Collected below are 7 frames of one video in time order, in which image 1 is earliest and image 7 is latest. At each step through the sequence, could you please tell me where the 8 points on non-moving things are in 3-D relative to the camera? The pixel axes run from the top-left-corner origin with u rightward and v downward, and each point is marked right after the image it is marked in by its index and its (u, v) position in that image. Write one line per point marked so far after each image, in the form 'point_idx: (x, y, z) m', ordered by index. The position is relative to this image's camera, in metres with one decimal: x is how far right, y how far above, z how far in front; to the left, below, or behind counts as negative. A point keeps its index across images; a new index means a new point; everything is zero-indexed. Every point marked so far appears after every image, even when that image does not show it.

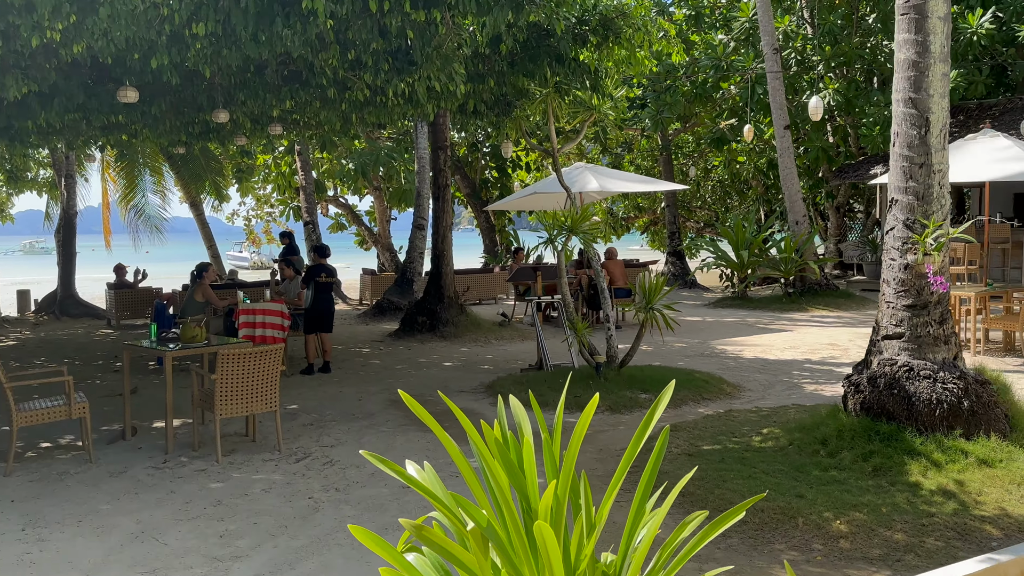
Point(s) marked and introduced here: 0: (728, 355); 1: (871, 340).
0: (+2.5, -0.8, +9.7) m
1: (+2.3, -0.3, +5.4) m
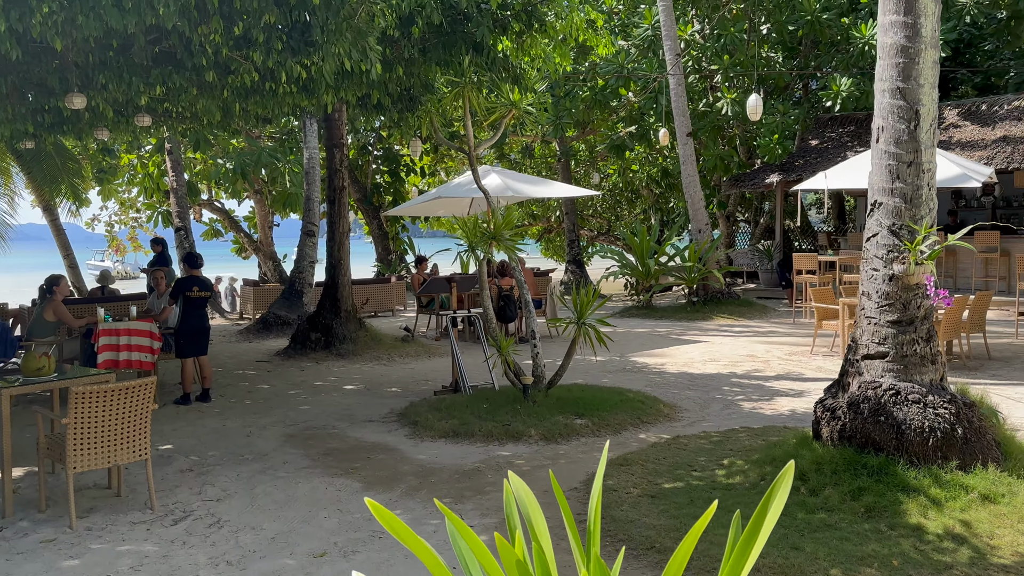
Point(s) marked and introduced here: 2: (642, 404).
0: (+1.5, -0.9, +9.1) m
1: (+1.9, -0.4, +4.8) m
2: (+1.1, -1.0, +7.0) m
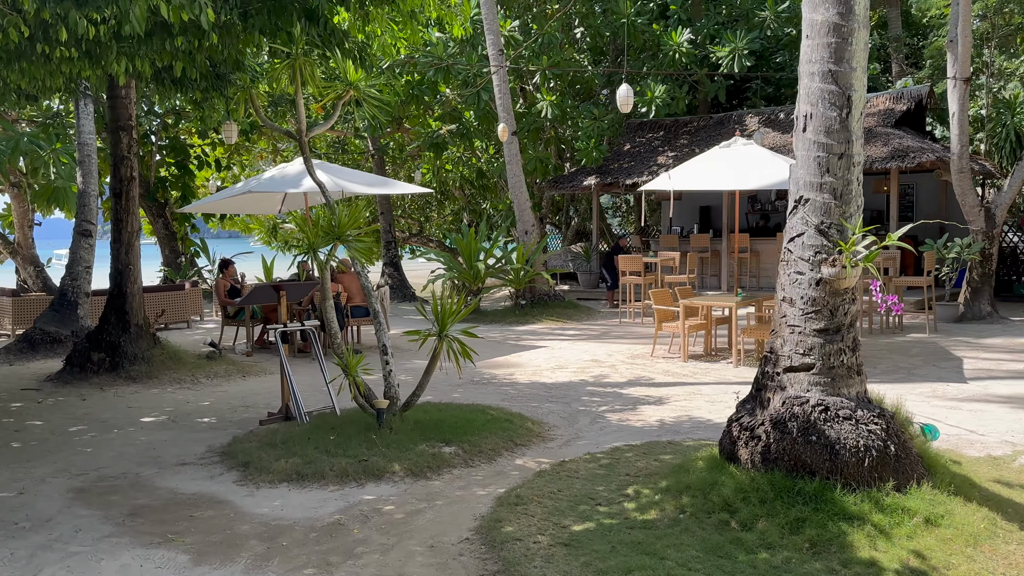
0: (-0.1, -1.0, +8.4) m
1: (+1.3, -0.5, +4.4) m
2: (0.0, -1.0, +6.3) m
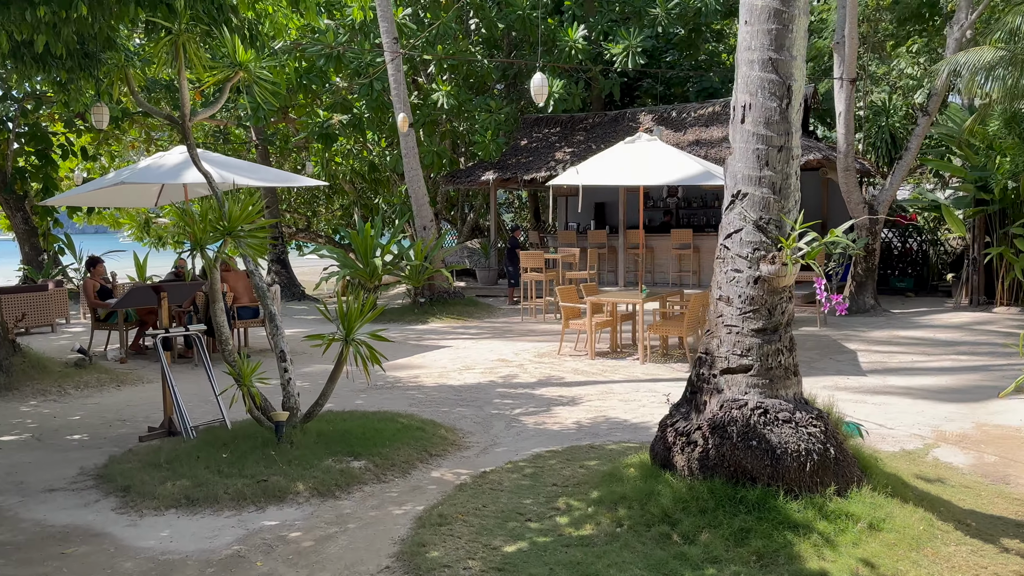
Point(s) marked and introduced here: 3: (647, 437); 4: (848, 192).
0: (-1.1, -1.0, +8.0) m
1: (+0.9, -0.4, +4.2) m
2: (-0.7, -1.0, +5.9) m
3: (+1.0, -1.1, +5.9) m
4: (+5.3, +1.5, +13.1) m
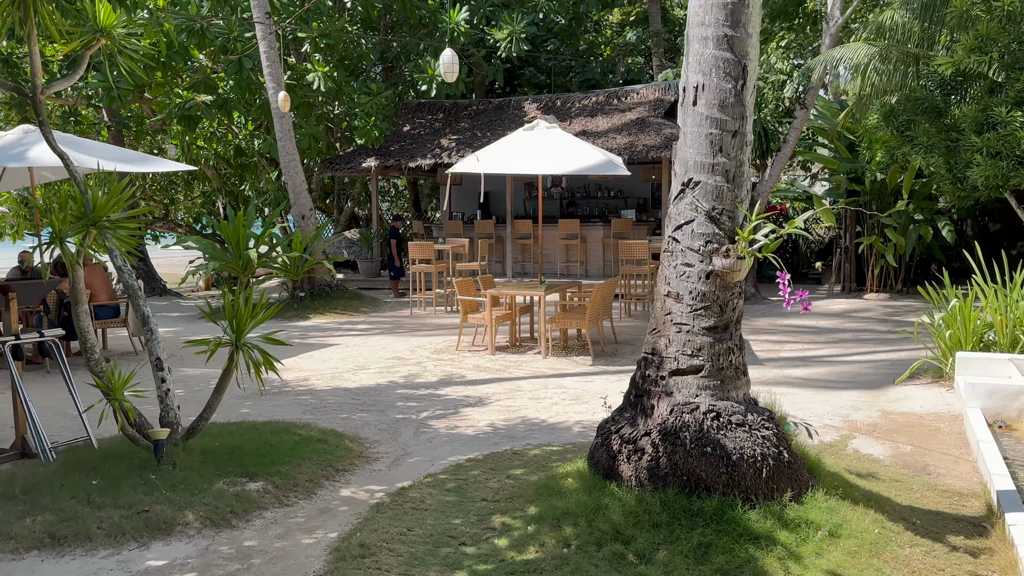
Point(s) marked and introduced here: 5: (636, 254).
0: (-2.0, -0.9, +7.4) m
1: (+0.6, -0.4, +3.9) m
2: (-1.2, -1.0, +5.4) m
3: (+0.4, -1.0, +5.6) m
4: (+3.5, +1.7, +13.3) m
5: (+1.8, +0.5, +11.9) m
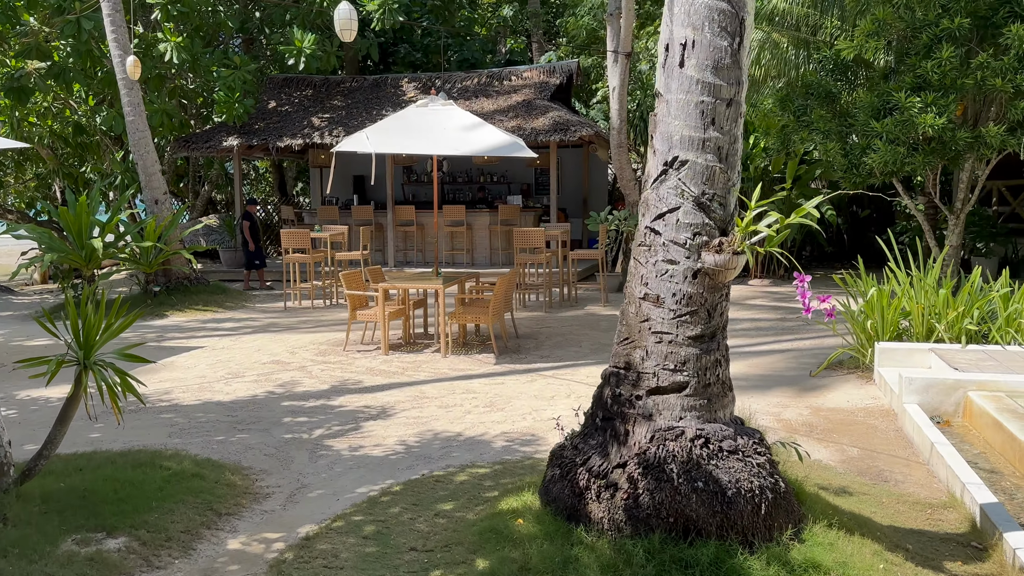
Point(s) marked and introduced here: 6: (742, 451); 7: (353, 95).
0: (-2.7, -0.9, +6.3) m
1: (+0.4, -0.4, +3.2) m
2: (-1.7, -1.0, +4.4) m
3: (-0.1, -1.0, +4.9) m
4: (+1.7, +1.9, +13.0) m
5: (+0.3, +0.6, +11.3) m
6: (+0.9, -0.6, +3.1) m
7: (-3.2, +3.9, +16.5) m
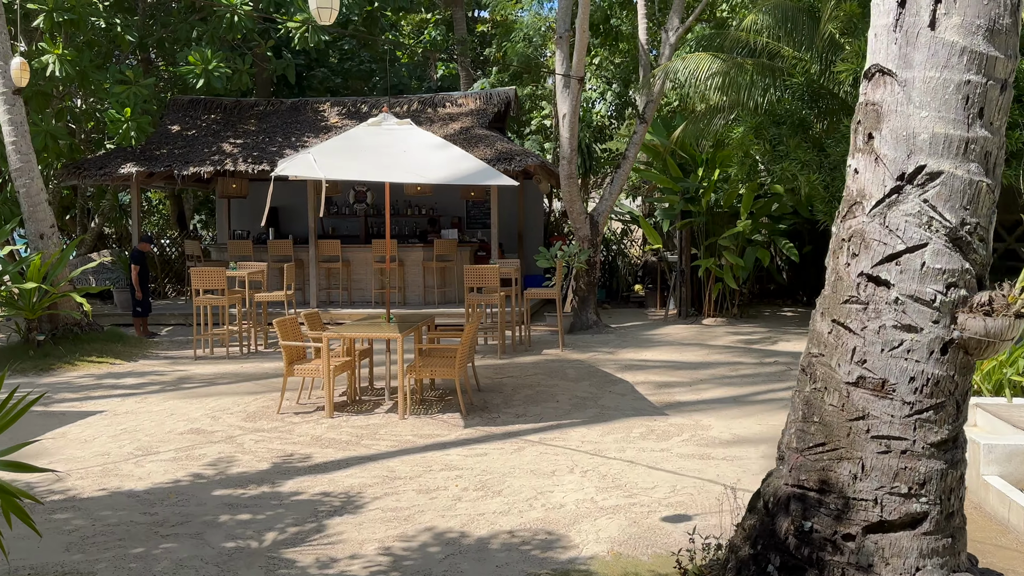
0: (-2.7, -1.2, +4.8) m
1: (+0.7, -0.6, +2.1) m
2: (-1.5, -1.3, +3.0) m
3: (0.0, -1.3, +3.7) m
4: (+0.9, +1.3, +12.1) m
5: (-0.4, +0.1, +10.1) m
6: (+1.2, -0.8, +2.0) m
7: (-4.4, +3.1, +15.1) m
